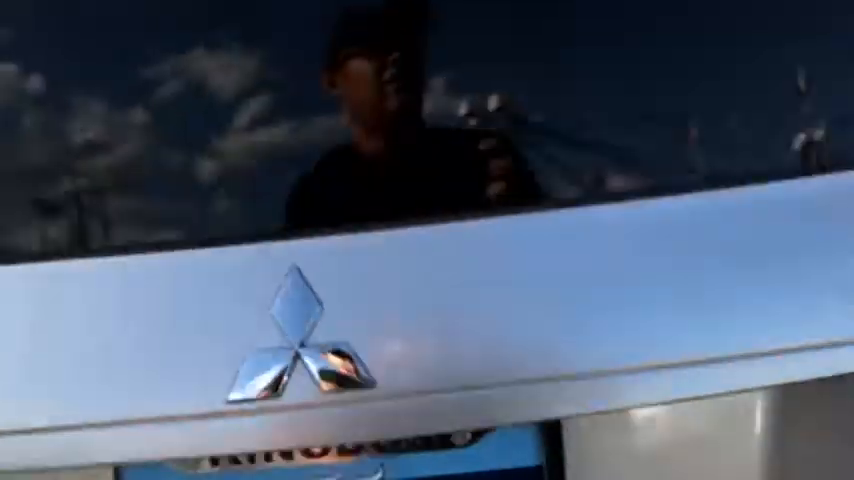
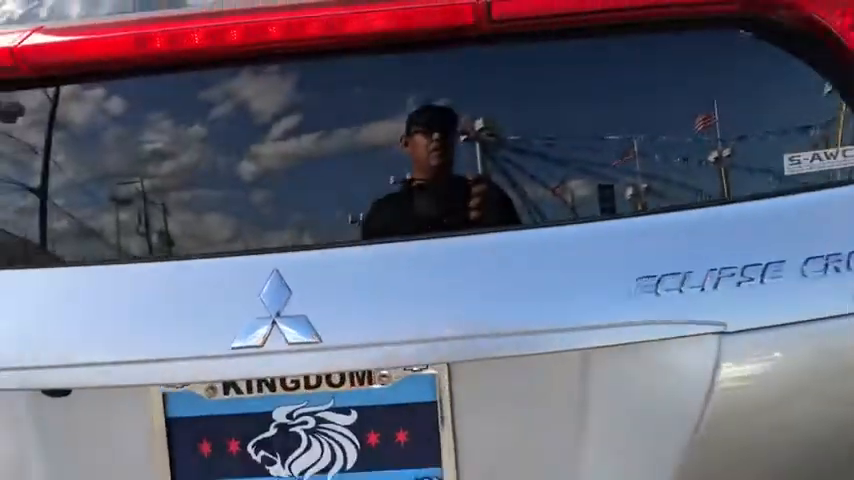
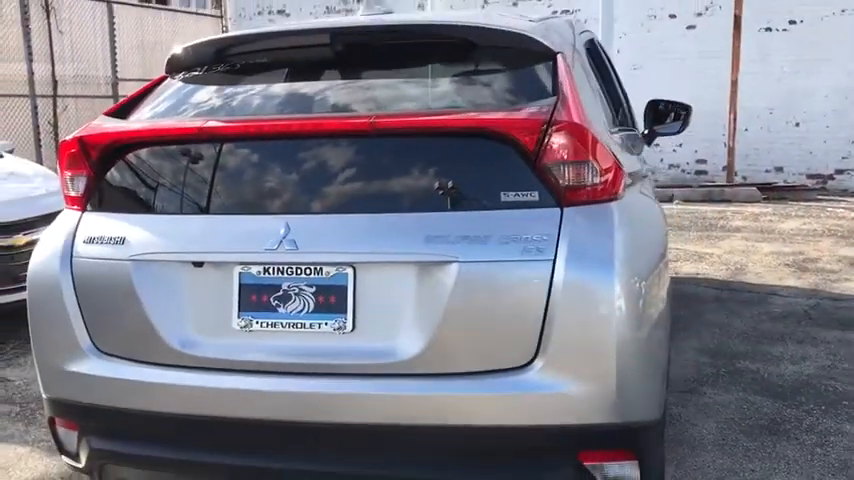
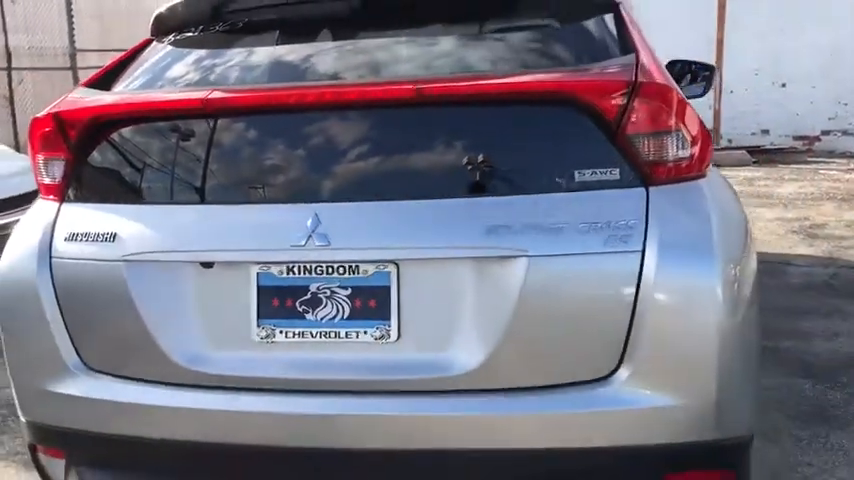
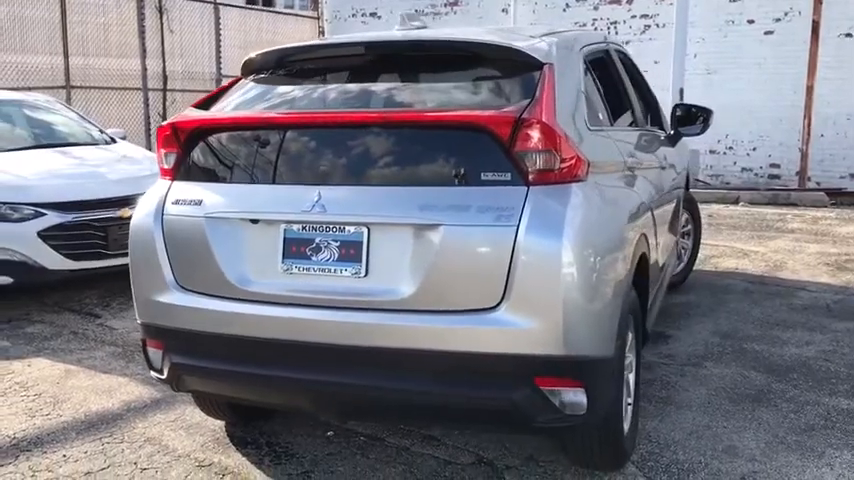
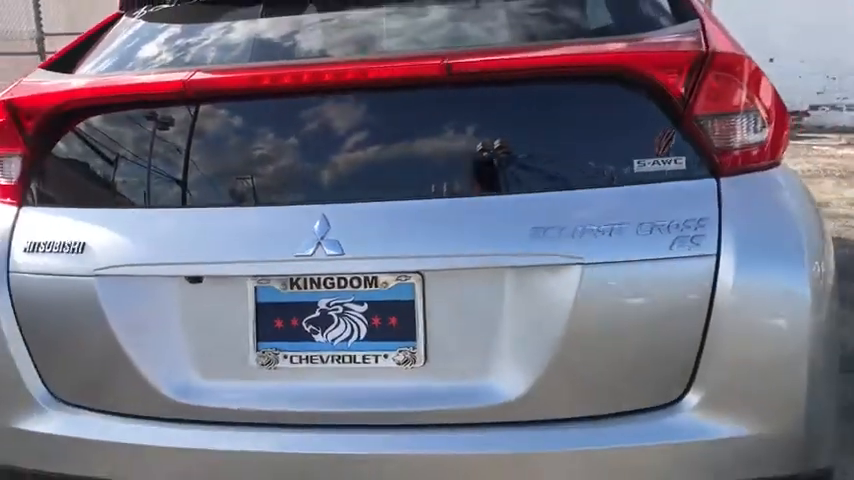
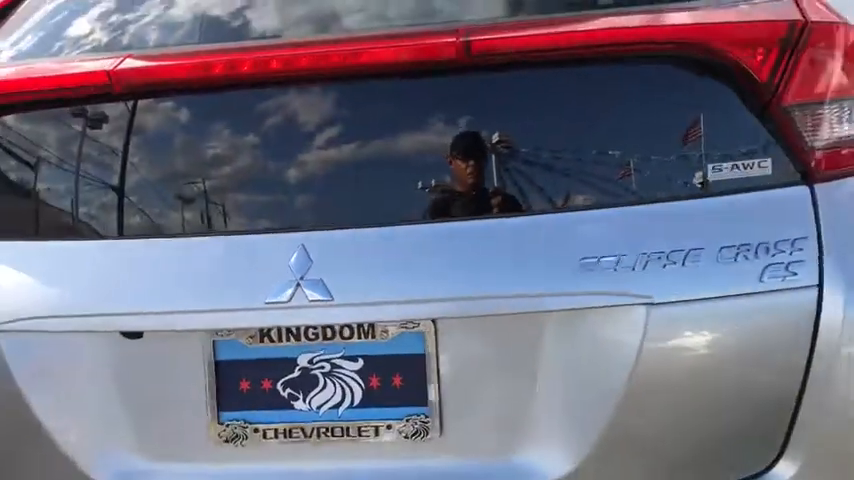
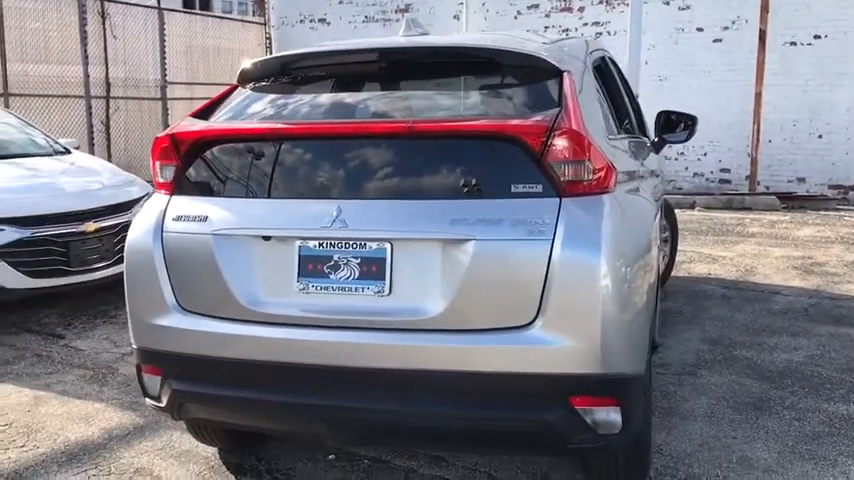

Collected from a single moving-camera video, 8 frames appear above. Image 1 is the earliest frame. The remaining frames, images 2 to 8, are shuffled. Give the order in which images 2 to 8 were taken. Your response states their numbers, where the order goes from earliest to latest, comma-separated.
2, 7, 6, 4, 3, 8, 5
